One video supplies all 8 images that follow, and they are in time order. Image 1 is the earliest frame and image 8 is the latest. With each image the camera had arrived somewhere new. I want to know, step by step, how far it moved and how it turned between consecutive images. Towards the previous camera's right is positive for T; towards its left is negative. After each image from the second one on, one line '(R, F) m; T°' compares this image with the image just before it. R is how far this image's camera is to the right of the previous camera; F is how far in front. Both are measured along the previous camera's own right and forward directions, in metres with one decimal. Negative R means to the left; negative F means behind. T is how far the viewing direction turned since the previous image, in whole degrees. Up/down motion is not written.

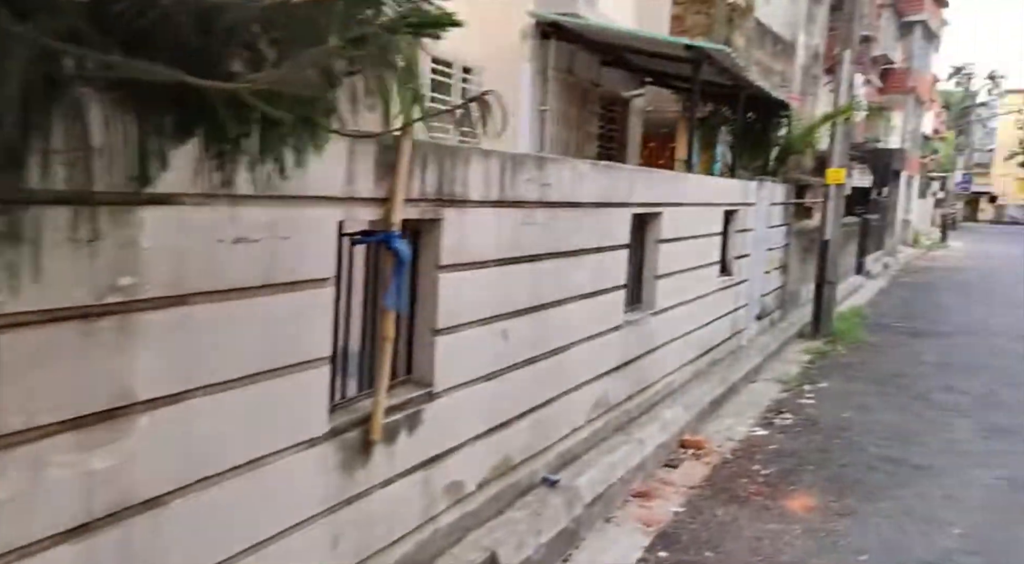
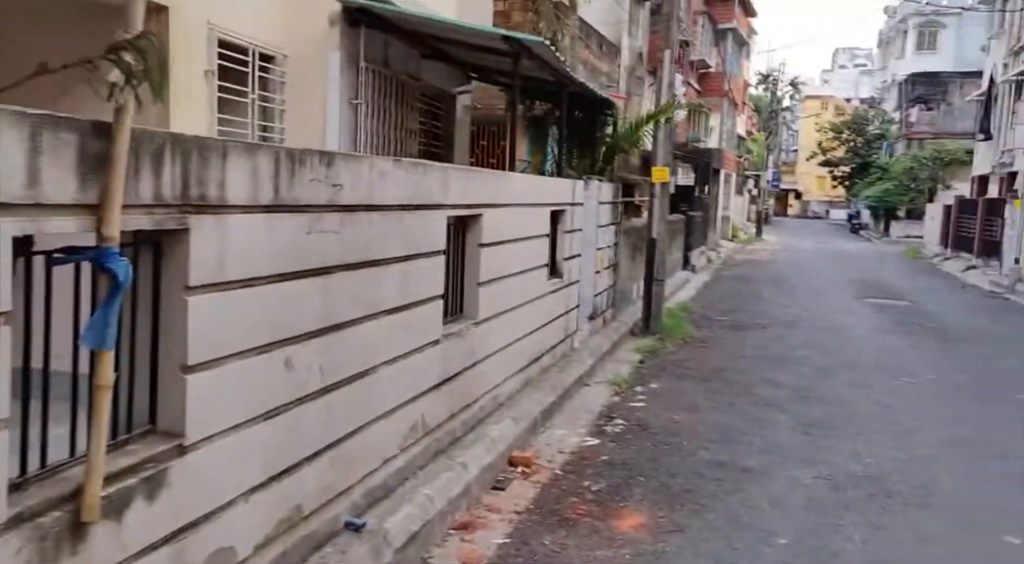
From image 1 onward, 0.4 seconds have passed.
(+0.2, +0.4) m; +10°
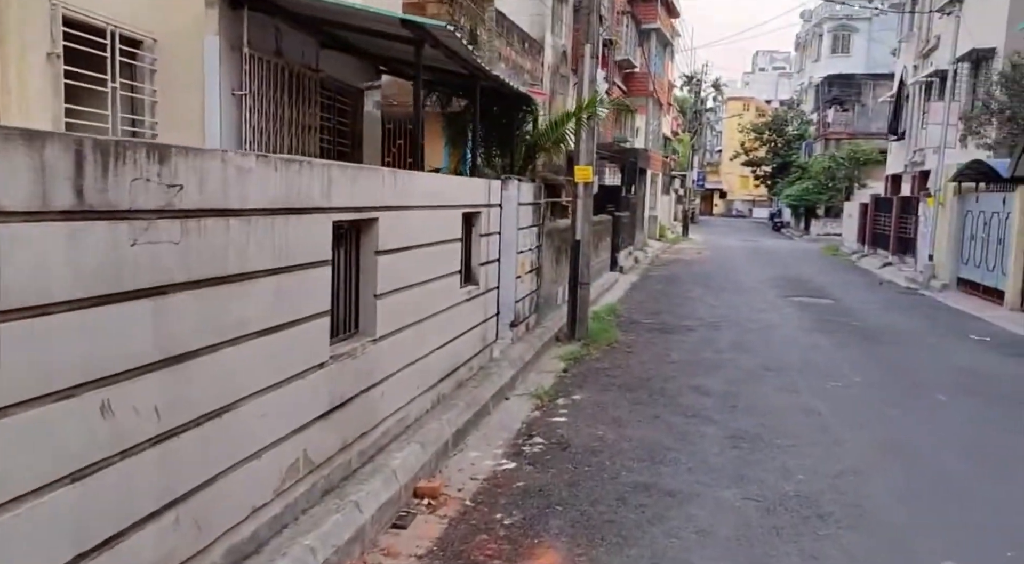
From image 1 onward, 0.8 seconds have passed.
(+0.1, +0.5) m; +4°
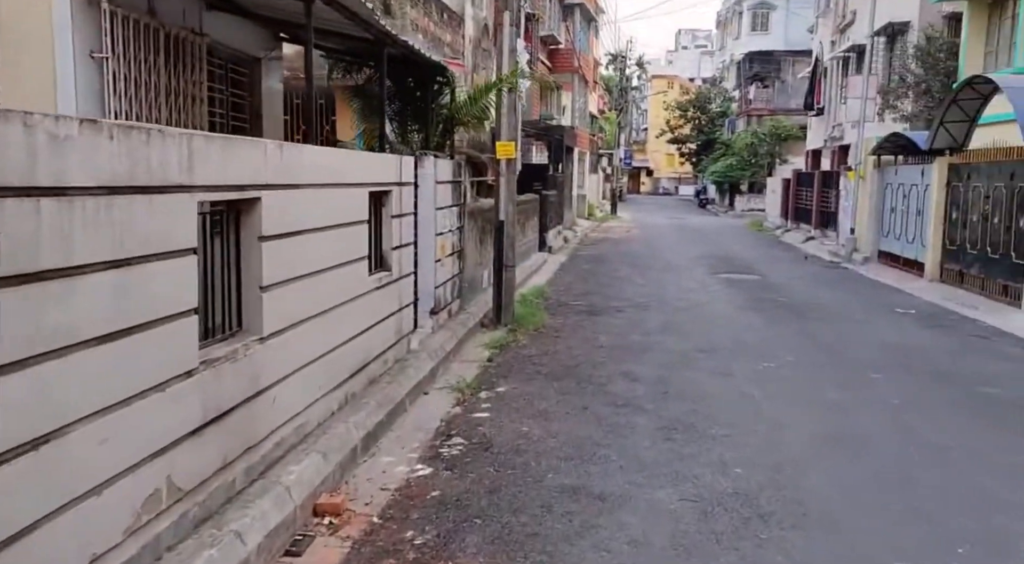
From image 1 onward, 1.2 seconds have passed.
(+0.1, +0.6) m; +4°
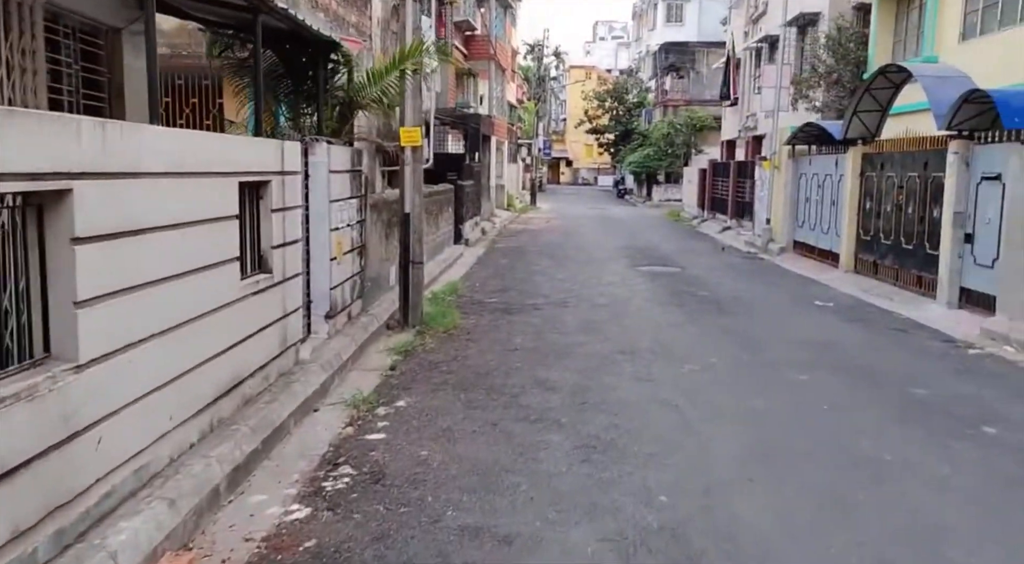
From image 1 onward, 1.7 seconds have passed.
(+0.1, +0.8) m; +5°
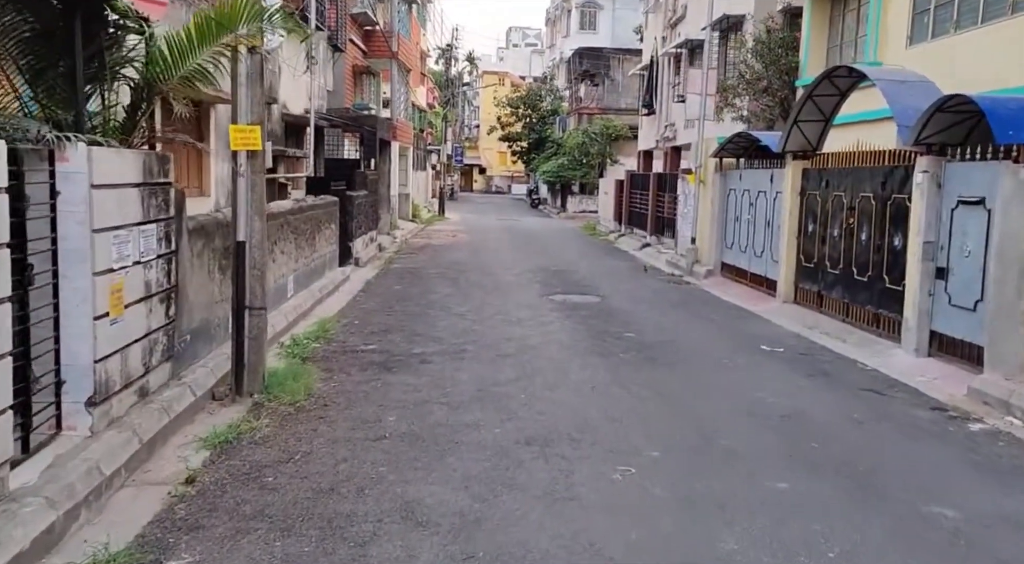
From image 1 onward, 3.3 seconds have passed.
(+0.3, +2.5) m; +5°
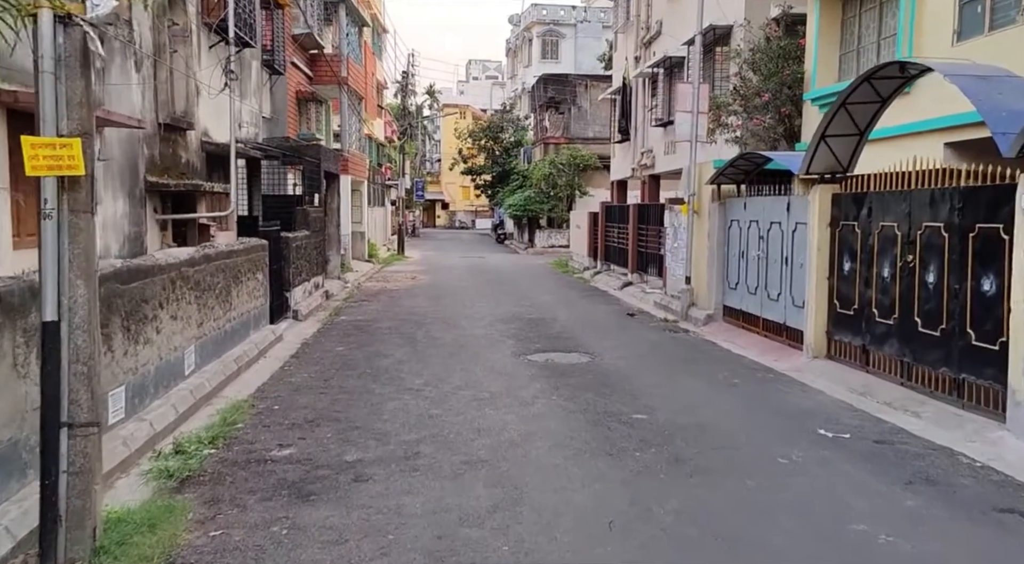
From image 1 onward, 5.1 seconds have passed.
(0.0, +2.8) m; +2°
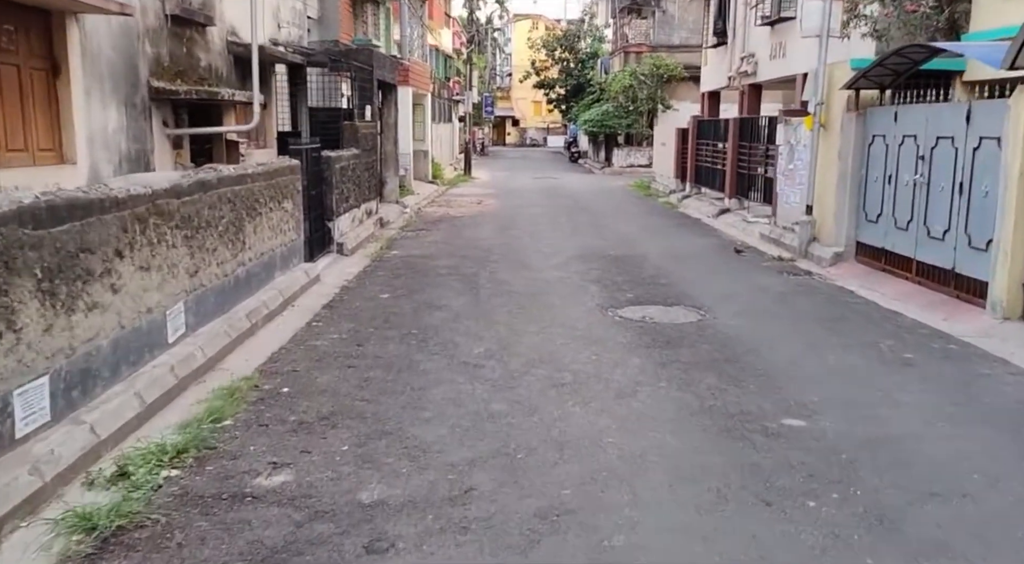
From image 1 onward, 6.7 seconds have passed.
(-0.2, +2.5) m; -4°
